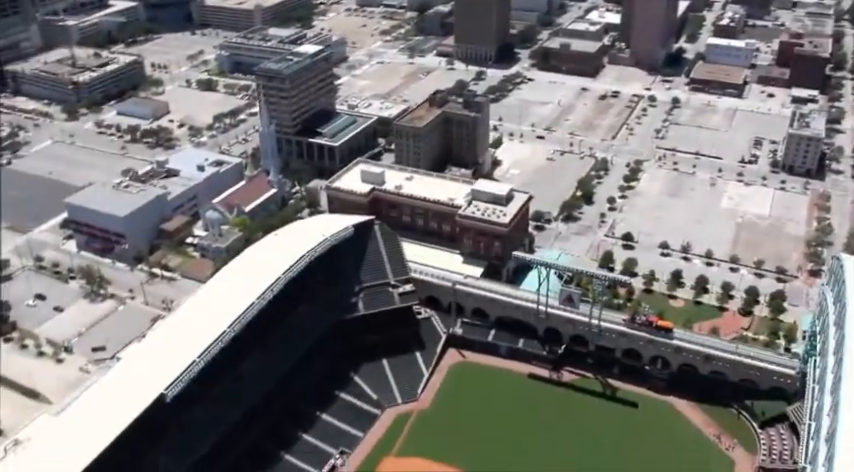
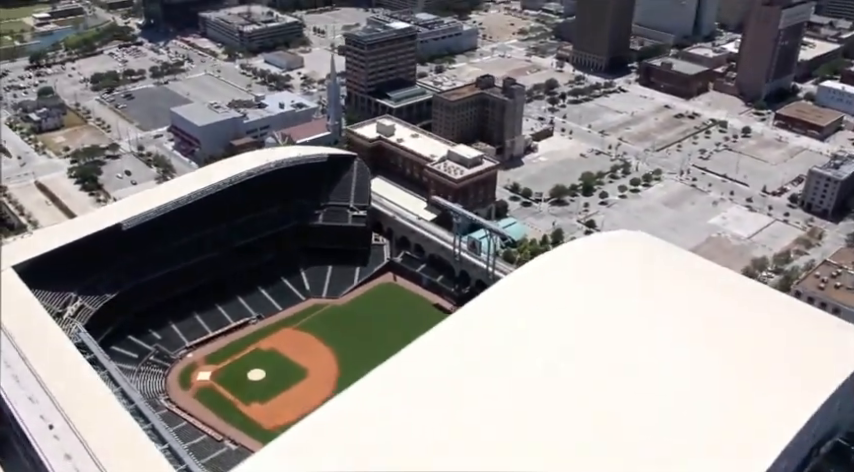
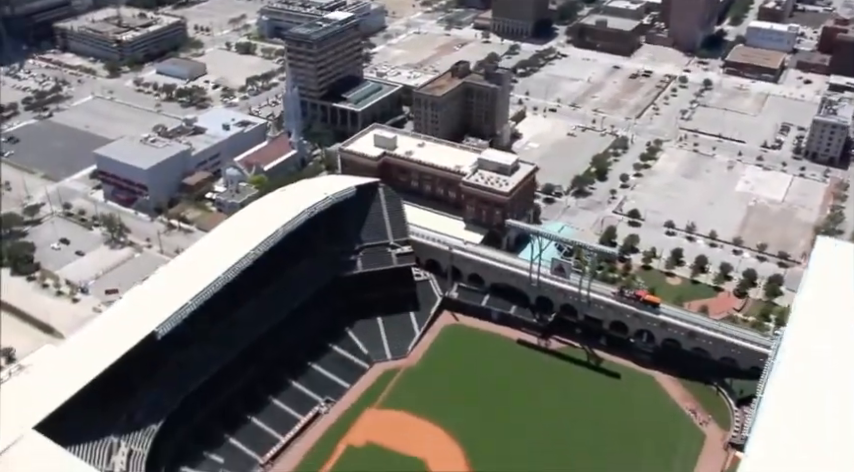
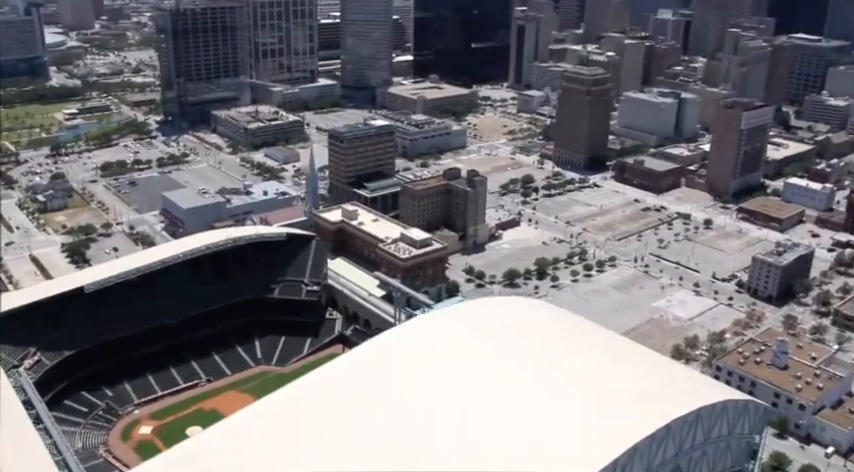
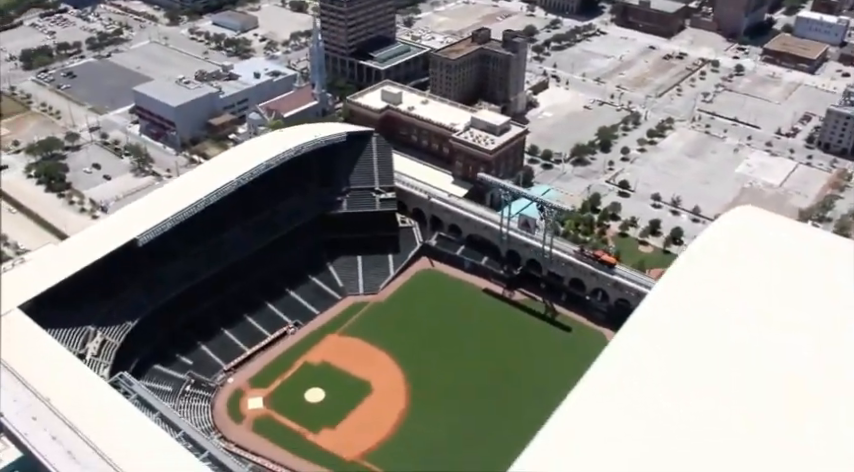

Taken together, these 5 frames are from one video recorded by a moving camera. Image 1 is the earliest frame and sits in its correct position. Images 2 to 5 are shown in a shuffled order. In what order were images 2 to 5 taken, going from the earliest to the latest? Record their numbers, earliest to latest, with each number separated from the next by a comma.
3, 5, 2, 4
